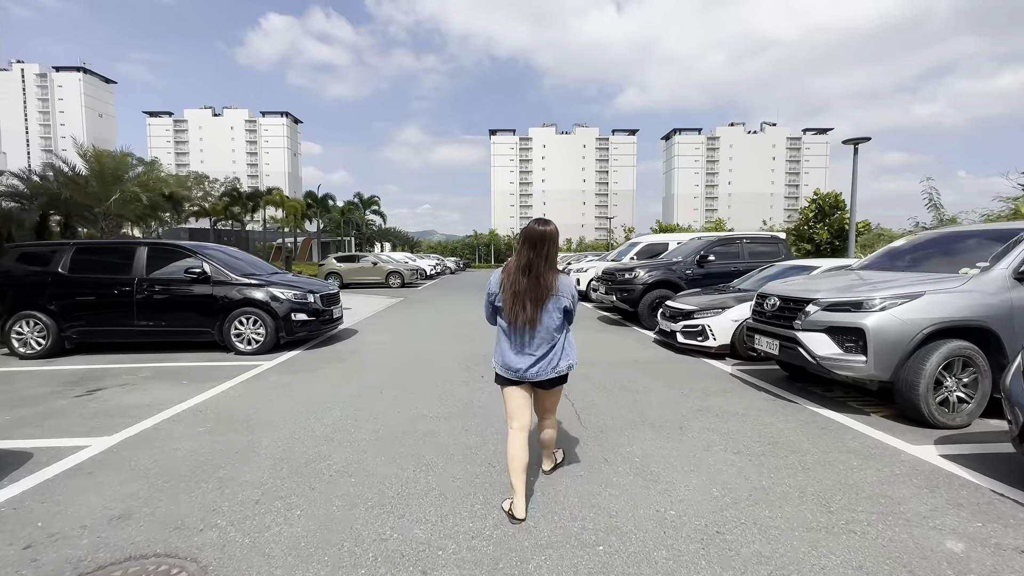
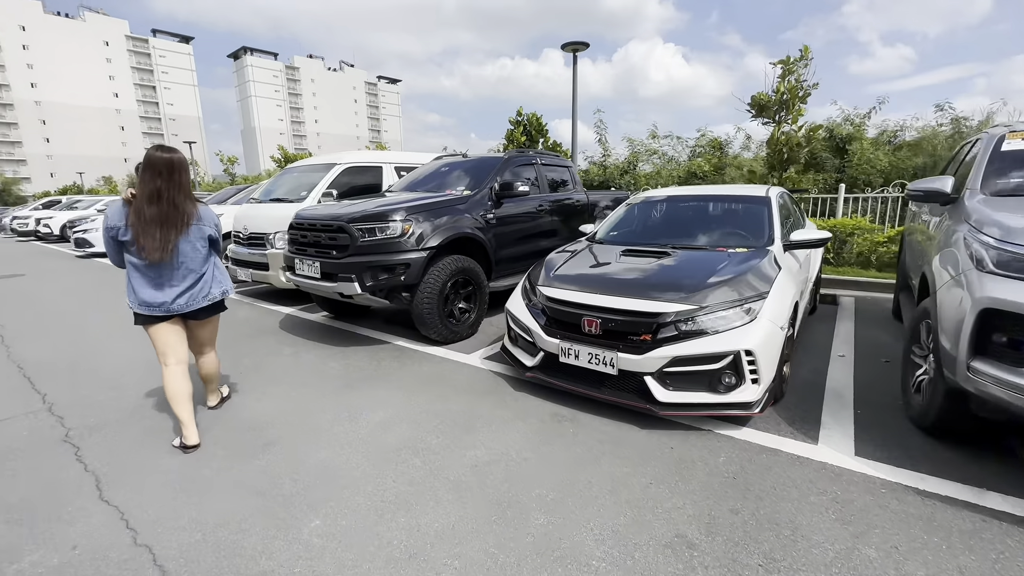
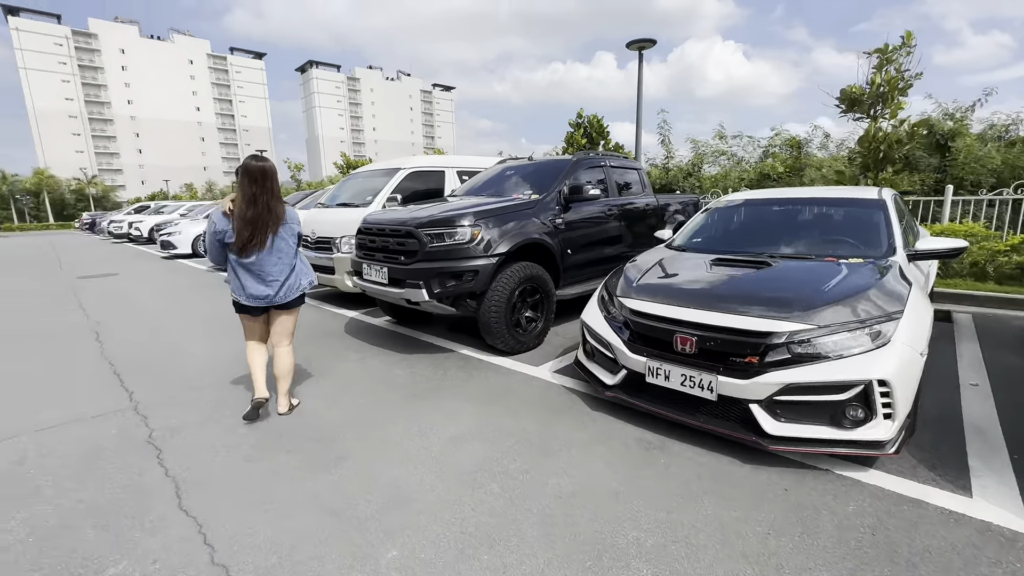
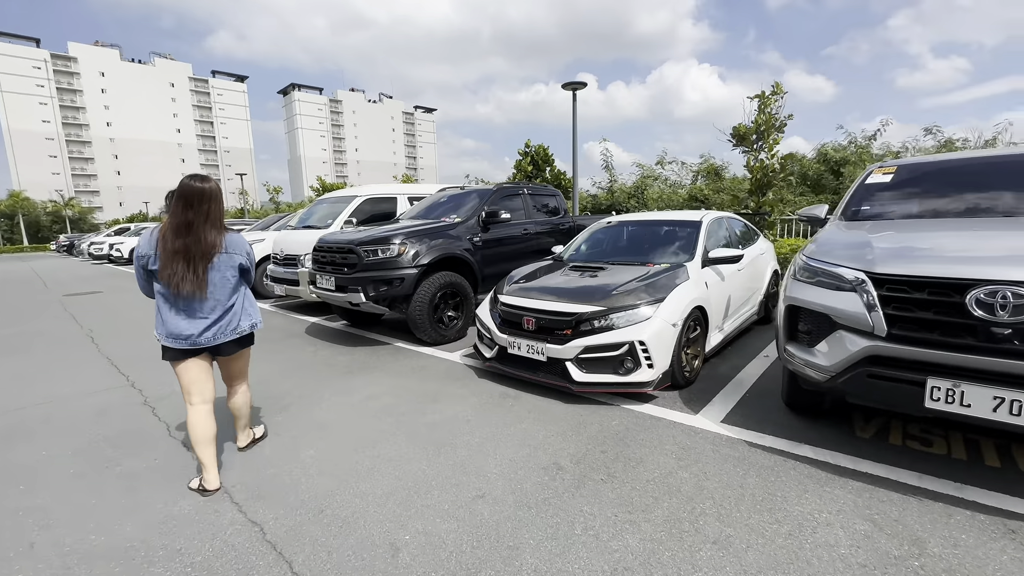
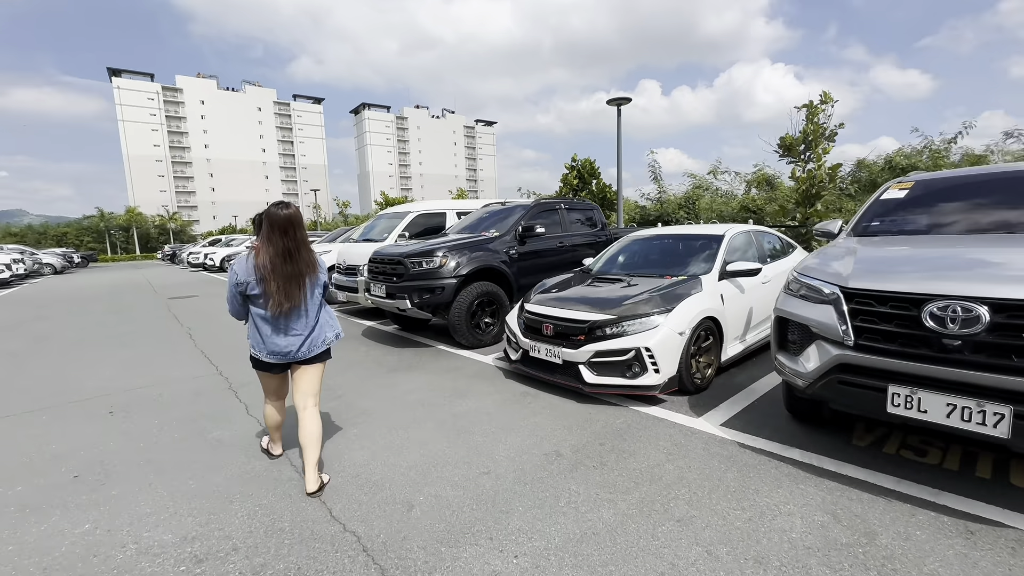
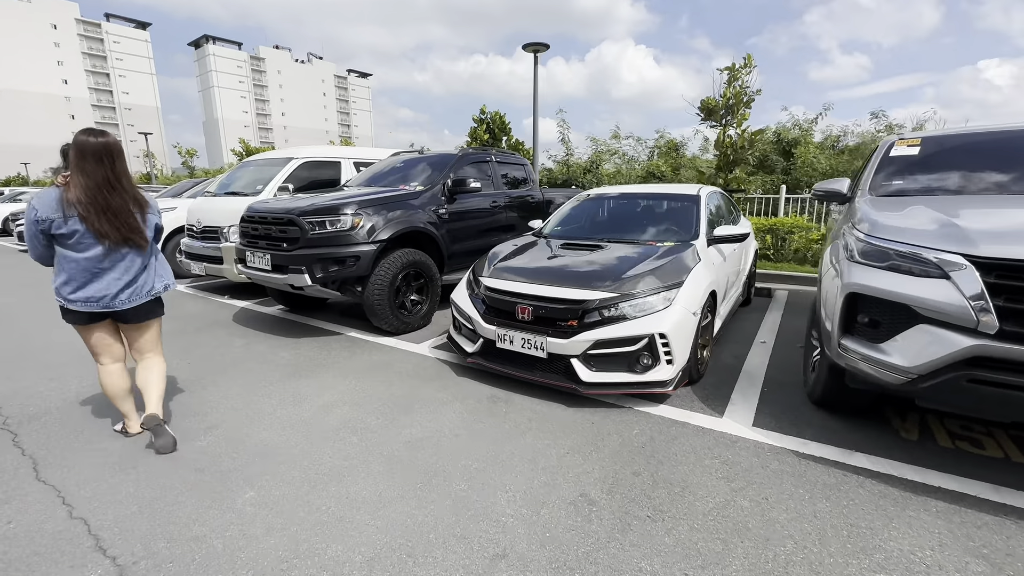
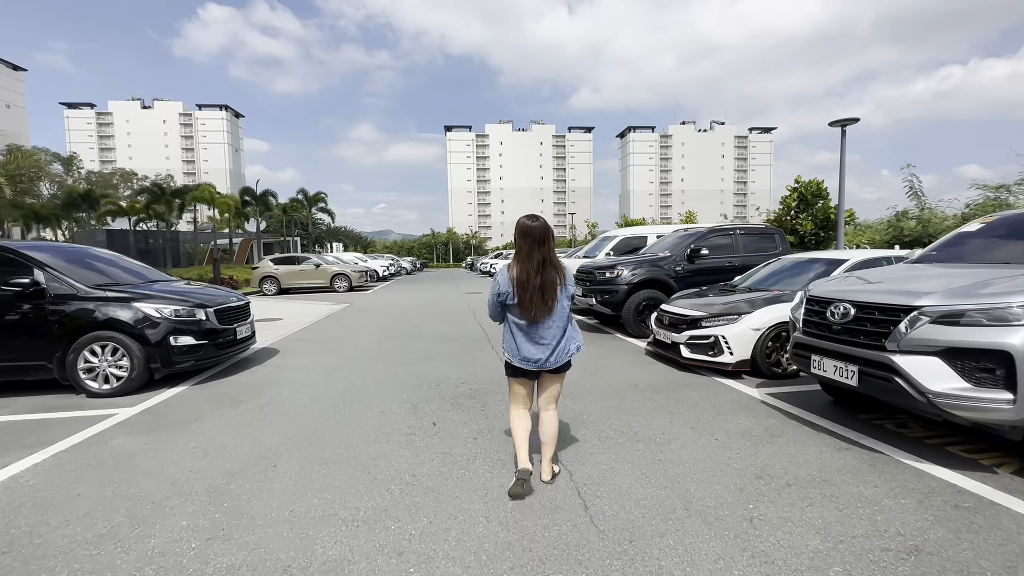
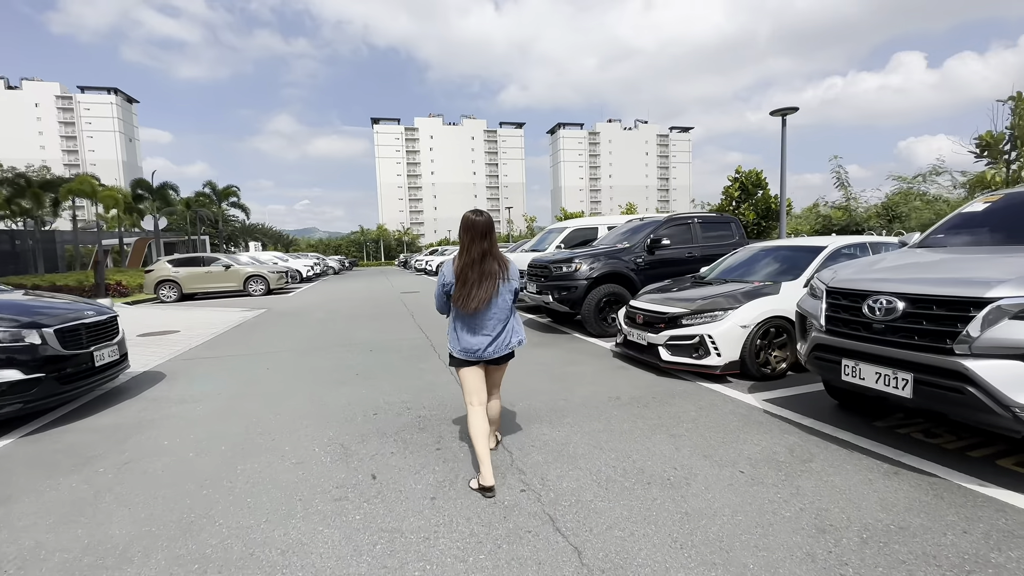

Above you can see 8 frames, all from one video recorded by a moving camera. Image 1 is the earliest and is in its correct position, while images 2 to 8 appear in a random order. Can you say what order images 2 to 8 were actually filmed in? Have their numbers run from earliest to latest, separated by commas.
7, 8, 5, 4, 6, 2, 3
